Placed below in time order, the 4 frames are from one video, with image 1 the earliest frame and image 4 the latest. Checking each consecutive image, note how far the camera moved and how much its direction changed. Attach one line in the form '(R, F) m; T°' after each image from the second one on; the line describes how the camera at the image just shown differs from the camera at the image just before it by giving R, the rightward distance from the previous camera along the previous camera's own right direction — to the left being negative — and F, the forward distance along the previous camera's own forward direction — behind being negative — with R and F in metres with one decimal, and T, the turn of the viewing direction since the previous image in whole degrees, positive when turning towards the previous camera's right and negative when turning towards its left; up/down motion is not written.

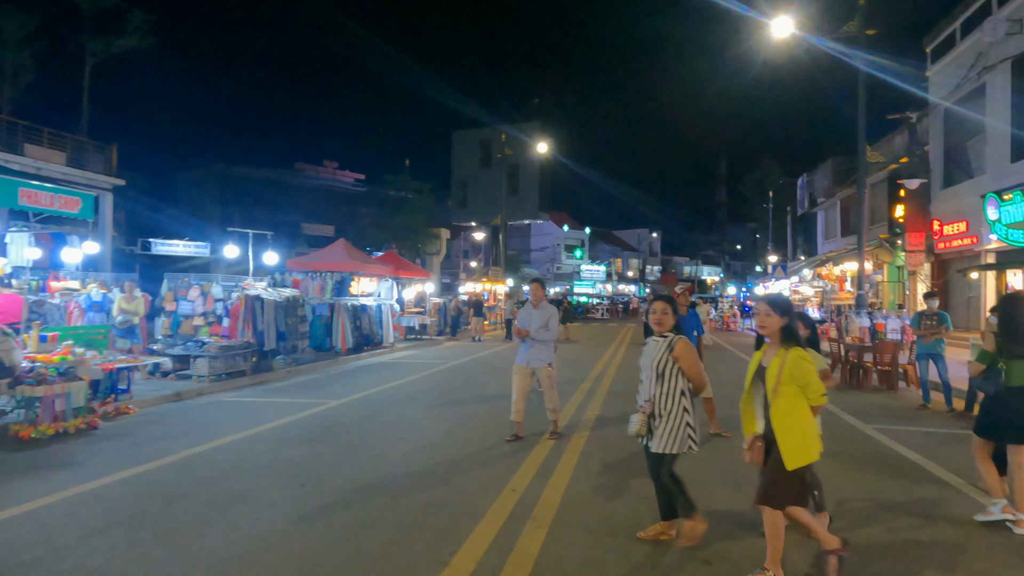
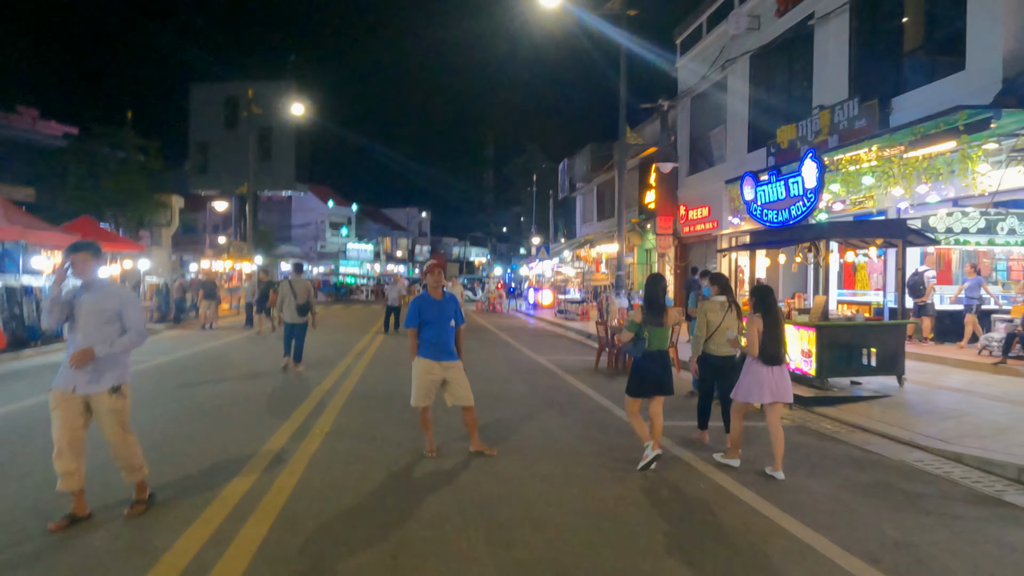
(+0.8, +2.3) m; +20°
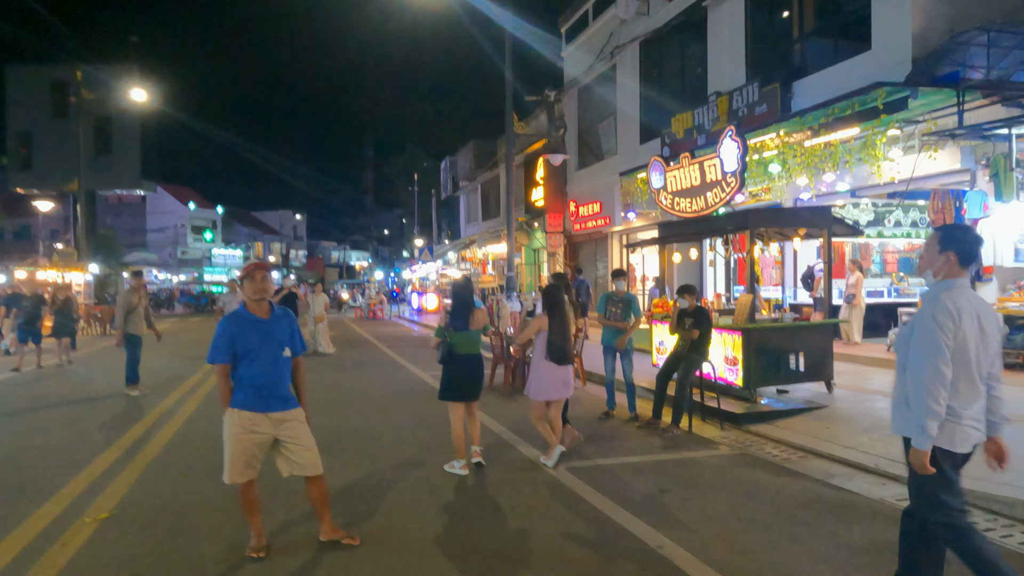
(+0.1, +2.0) m; +10°
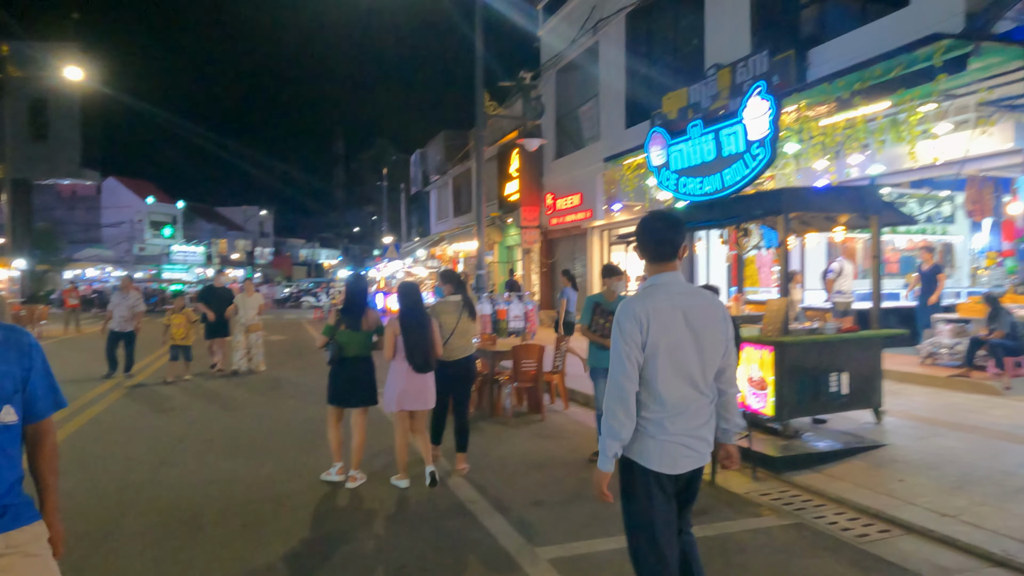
(+0.1, +2.1) m; +2°
